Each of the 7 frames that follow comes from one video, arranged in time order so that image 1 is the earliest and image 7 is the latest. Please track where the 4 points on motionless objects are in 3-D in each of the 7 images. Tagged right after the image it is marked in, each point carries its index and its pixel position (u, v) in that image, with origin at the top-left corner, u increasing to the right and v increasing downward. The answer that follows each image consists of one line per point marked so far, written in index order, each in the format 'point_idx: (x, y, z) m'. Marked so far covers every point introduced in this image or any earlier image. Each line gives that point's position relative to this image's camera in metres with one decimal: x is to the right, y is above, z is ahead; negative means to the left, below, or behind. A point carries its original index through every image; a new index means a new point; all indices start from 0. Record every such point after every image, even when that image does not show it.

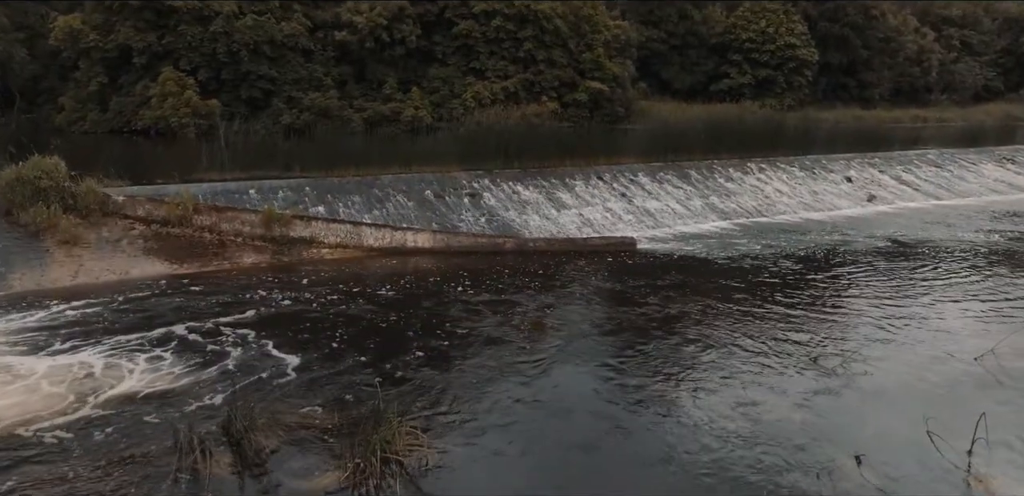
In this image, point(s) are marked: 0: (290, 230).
0: (-4.1, +0.3, +13.7) m
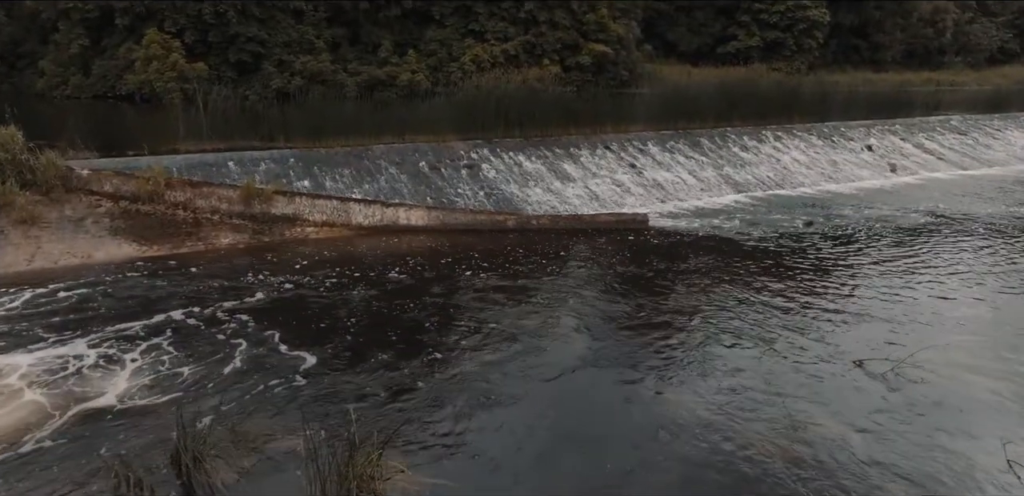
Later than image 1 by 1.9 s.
0: (-4.1, +0.7, +12.5) m
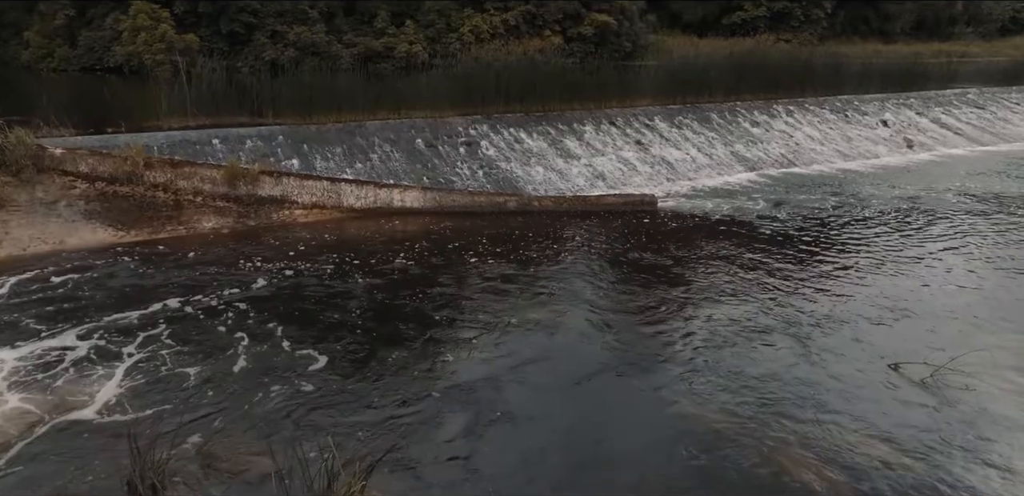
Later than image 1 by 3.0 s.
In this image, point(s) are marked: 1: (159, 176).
0: (-4.1, +0.9, +11.8) m
1: (-5.5, +1.1, +11.5) m
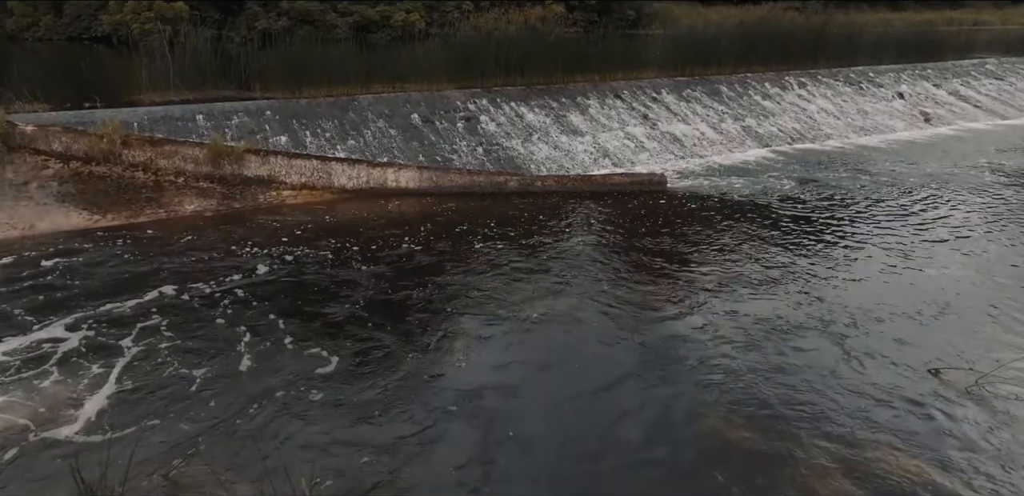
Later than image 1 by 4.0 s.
0: (-4.1, +1.2, +11.1) m
1: (-5.5, +1.4, +10.8) m
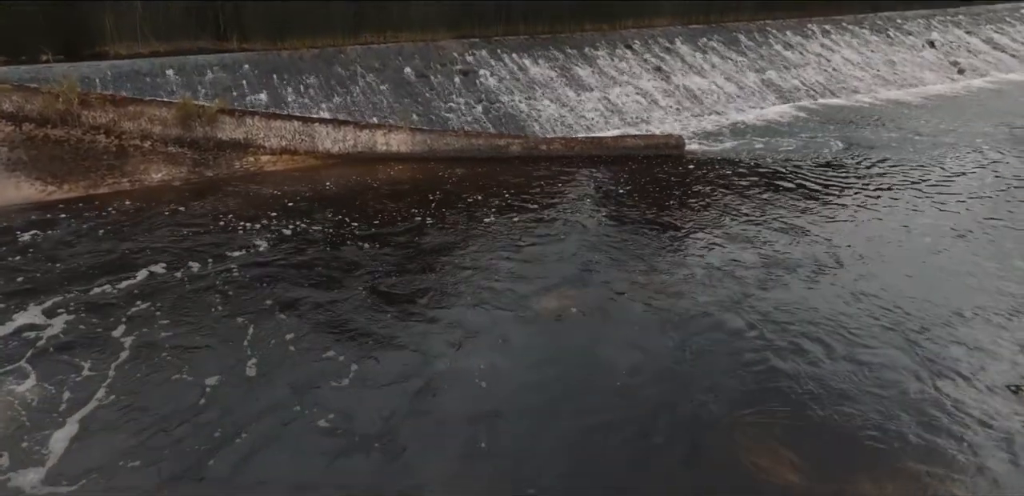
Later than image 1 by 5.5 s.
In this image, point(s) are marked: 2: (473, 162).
0: (-4.0, +1.6, +10.0) m
1: (-5.5, +1.7, +9.7) m
2: (-0.6, +1.2, +10.6) m
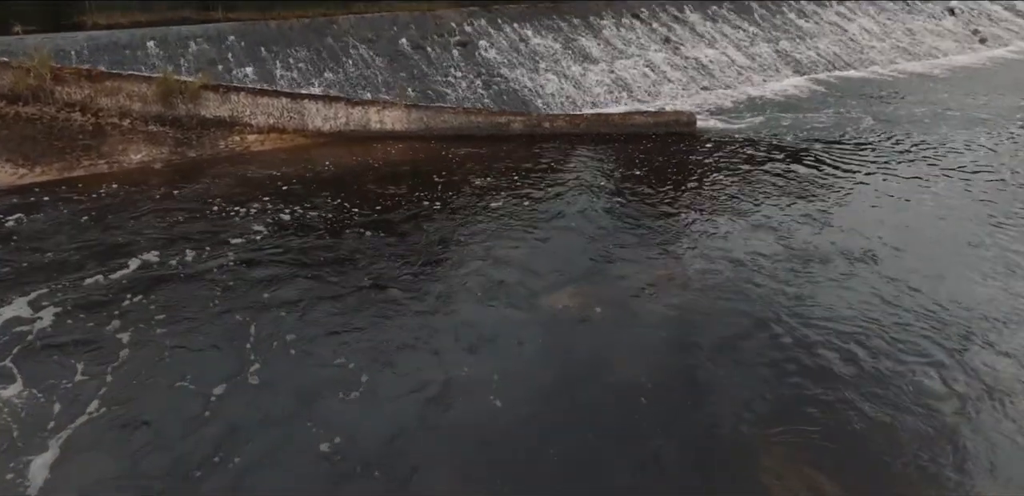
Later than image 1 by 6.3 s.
0: (-4.0, +1.8, +9.4) m
1: (-5.4, +1.9, +9.1) m
2: (-0.6, +1.5, +10.0) m
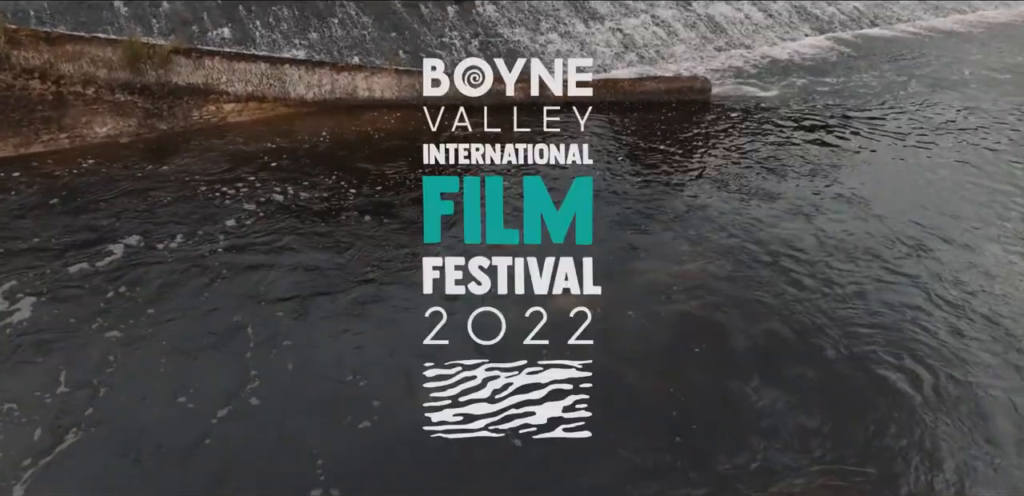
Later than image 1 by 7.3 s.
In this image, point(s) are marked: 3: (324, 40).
0: (-4.0, +2.0, +8.6) m
1: (-5.4, +2.1, +8.3) m
2: (-0.6, +1.7, +9.2) m
3: (-2.5, +2.8, +10.0) m
